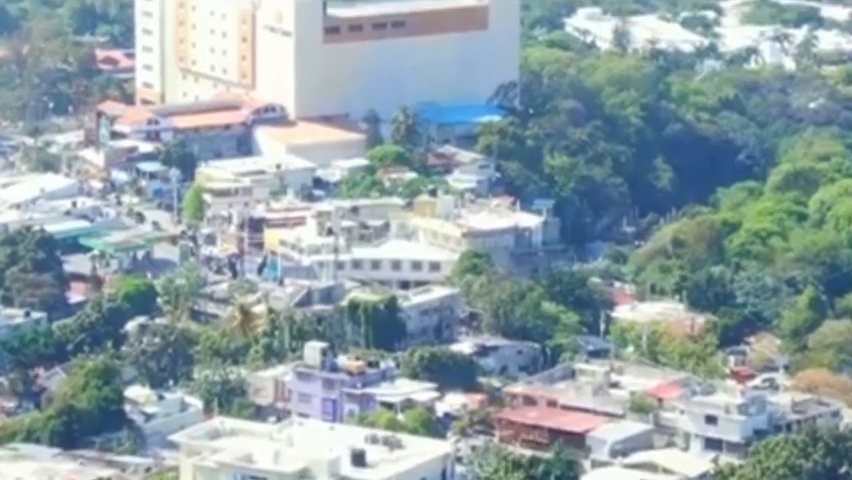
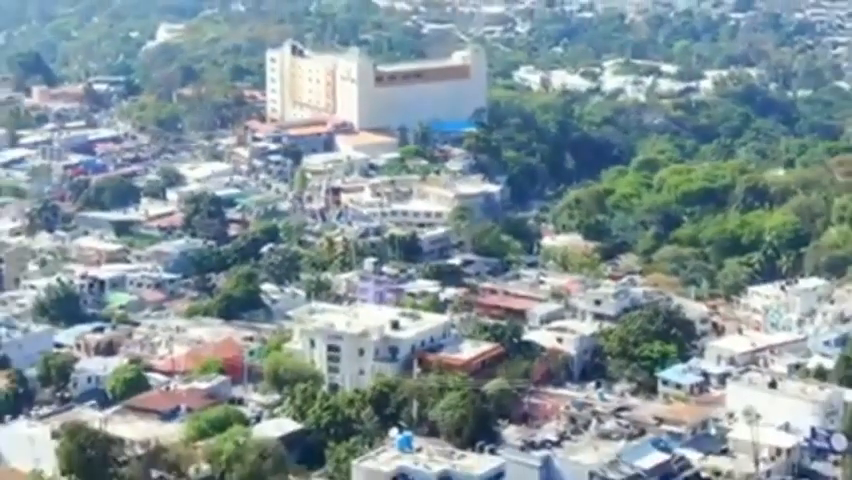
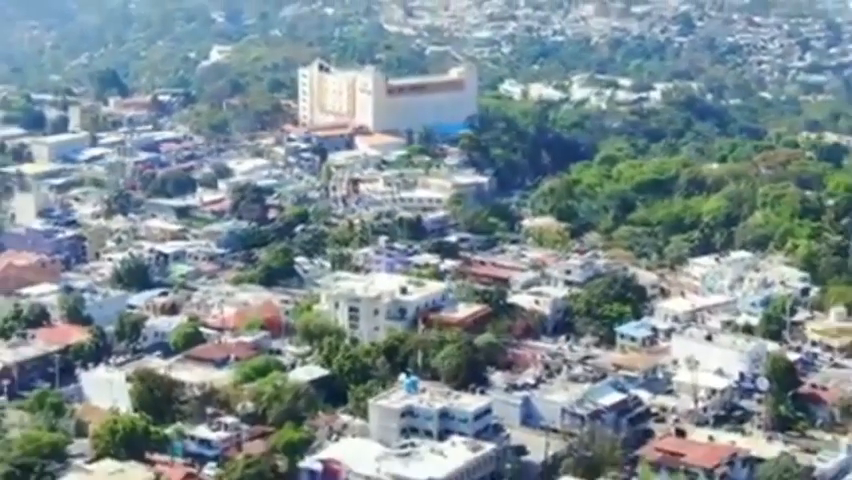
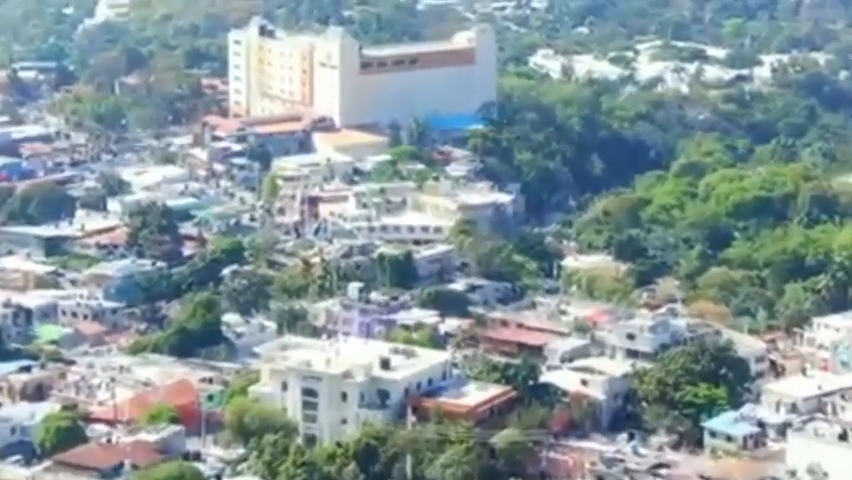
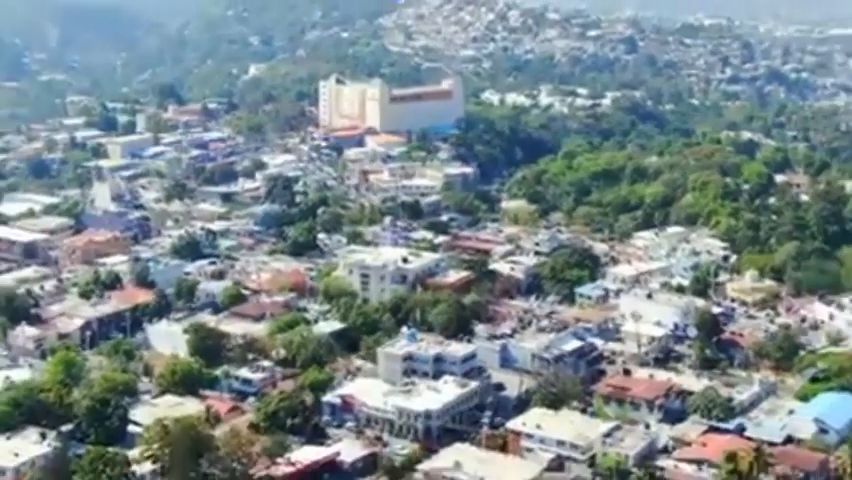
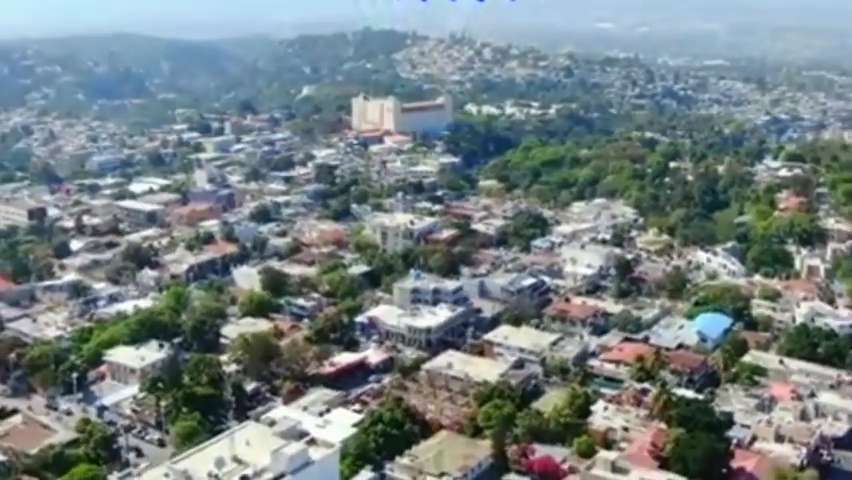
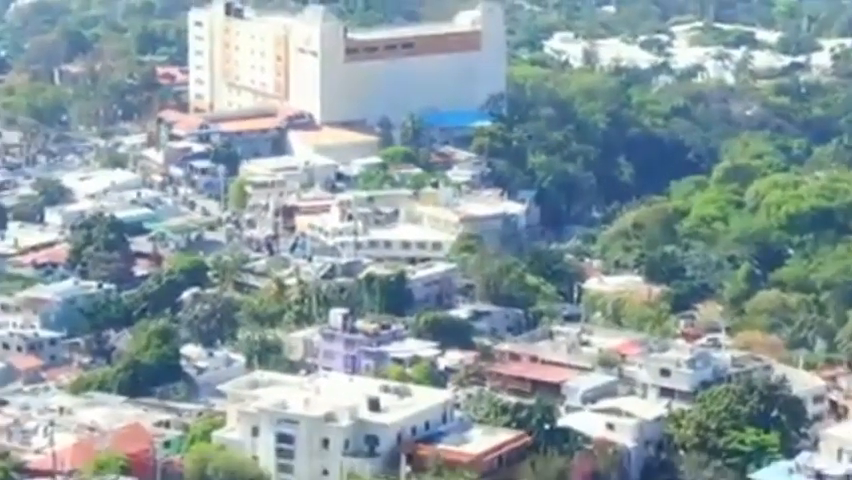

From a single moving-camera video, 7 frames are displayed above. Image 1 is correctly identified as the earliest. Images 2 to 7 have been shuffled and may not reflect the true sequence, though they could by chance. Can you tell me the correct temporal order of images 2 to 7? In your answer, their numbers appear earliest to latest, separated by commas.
7, 4, 2, 3, 5, 6
